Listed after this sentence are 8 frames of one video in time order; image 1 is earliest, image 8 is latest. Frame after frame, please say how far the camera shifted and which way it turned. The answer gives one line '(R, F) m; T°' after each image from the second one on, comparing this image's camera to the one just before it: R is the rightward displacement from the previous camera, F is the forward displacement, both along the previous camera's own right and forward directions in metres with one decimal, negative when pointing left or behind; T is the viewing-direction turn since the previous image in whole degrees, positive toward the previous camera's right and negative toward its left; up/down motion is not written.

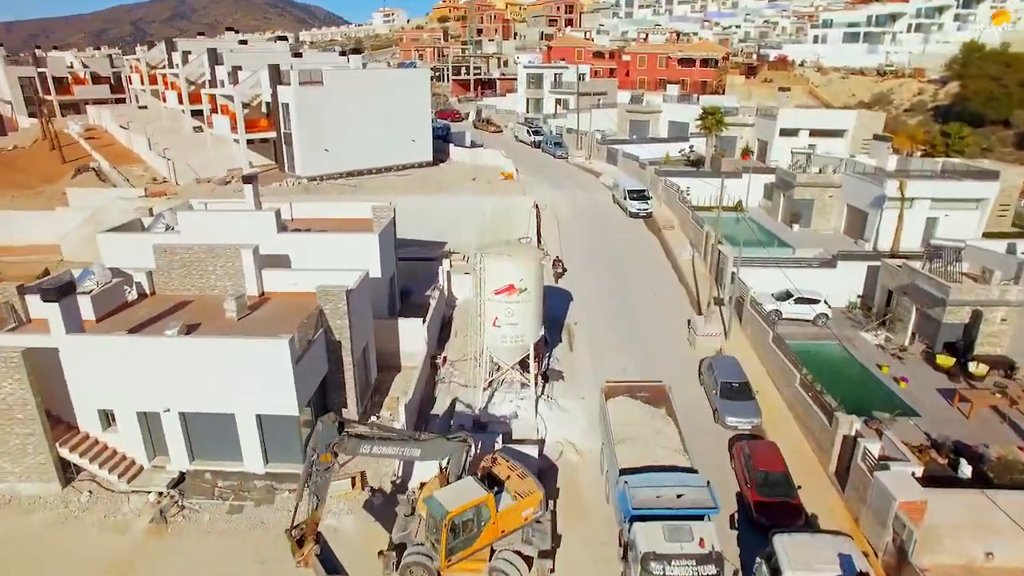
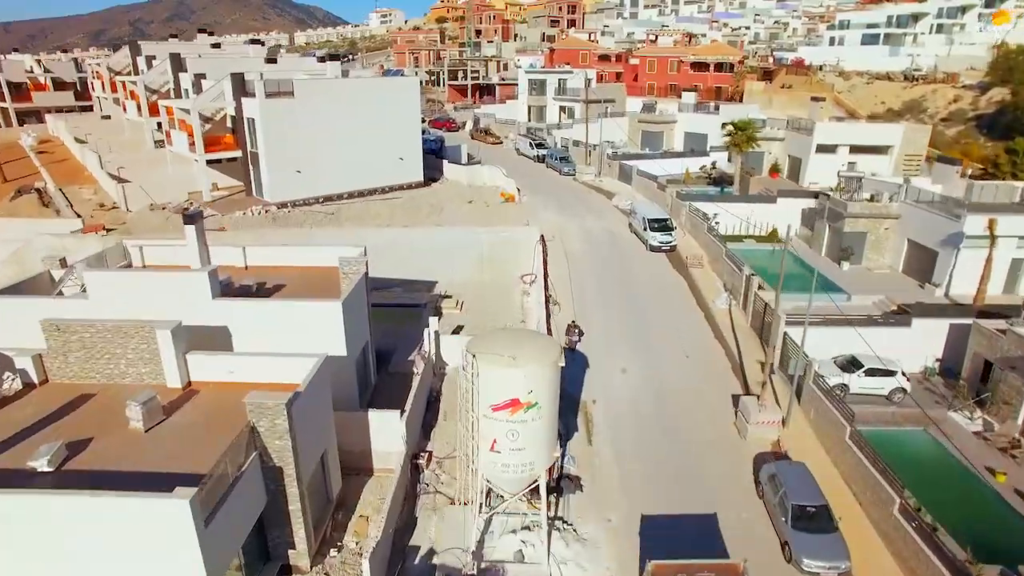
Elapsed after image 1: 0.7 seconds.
(-0.1, +5.1) m; 0°
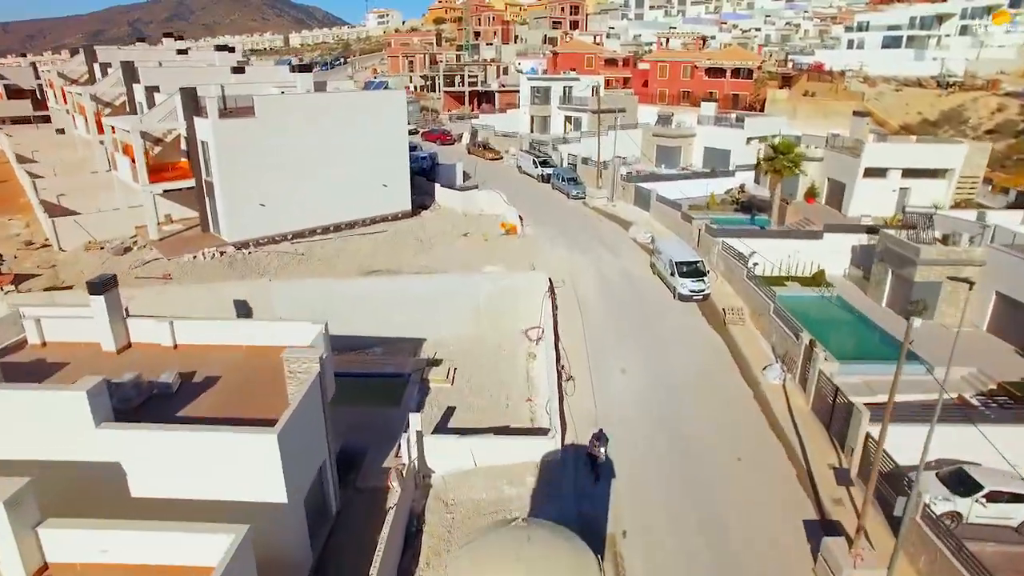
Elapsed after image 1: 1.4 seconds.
(-0.1, +5.1) m; 0°
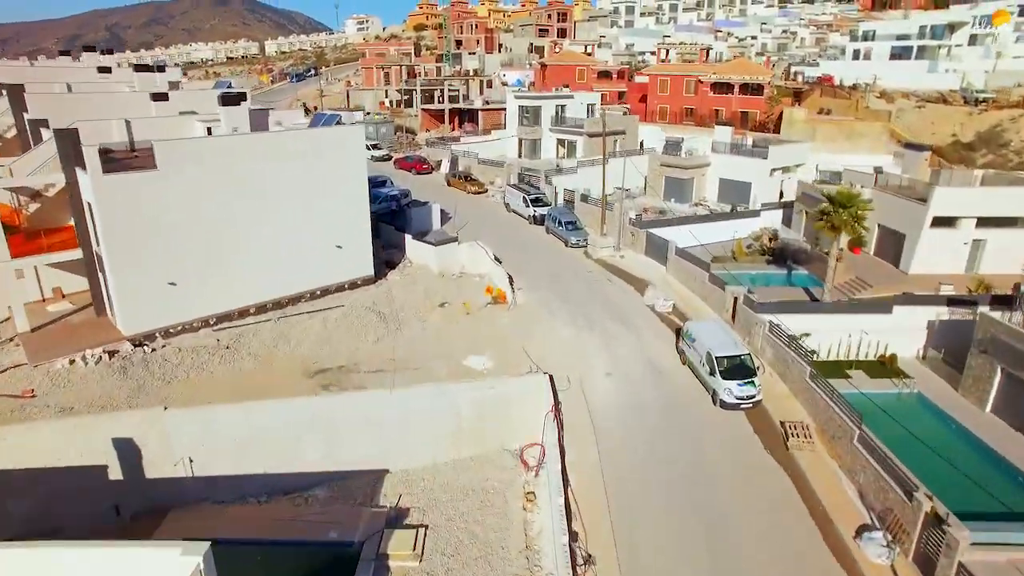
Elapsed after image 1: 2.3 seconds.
(-0.1, +6.7) m; +1°
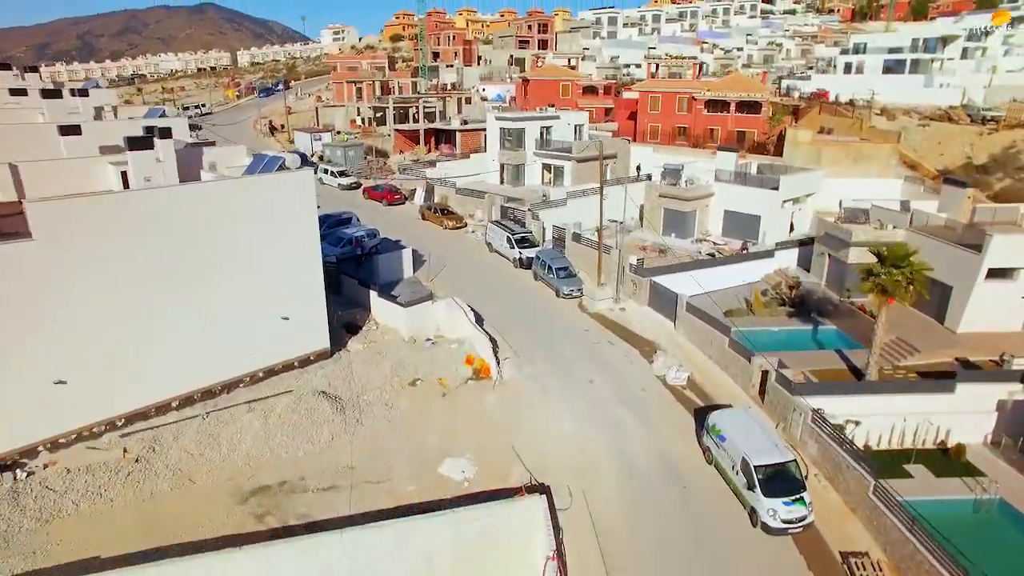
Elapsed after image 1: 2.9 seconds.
(-0.1, +4.5) m; +2°
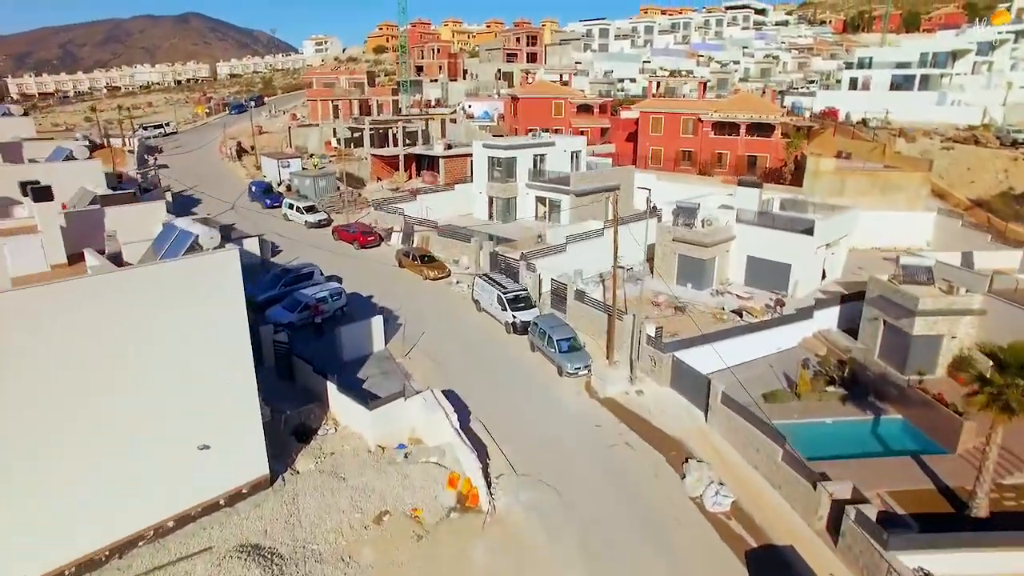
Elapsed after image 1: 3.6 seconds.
(-0.2, +5.2) m; +1°
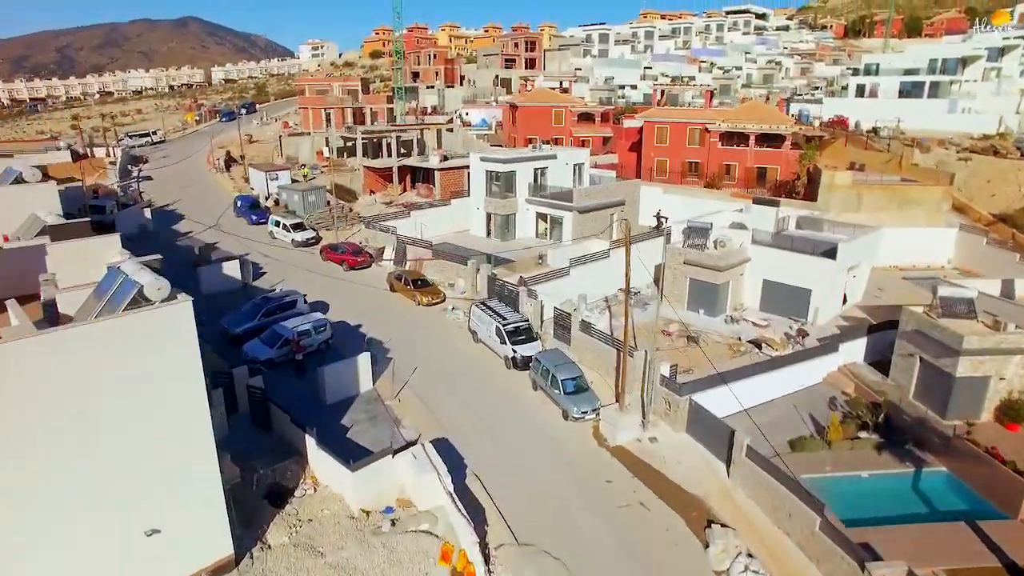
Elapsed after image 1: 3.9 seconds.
(-0.1, +2.2) m; 0°
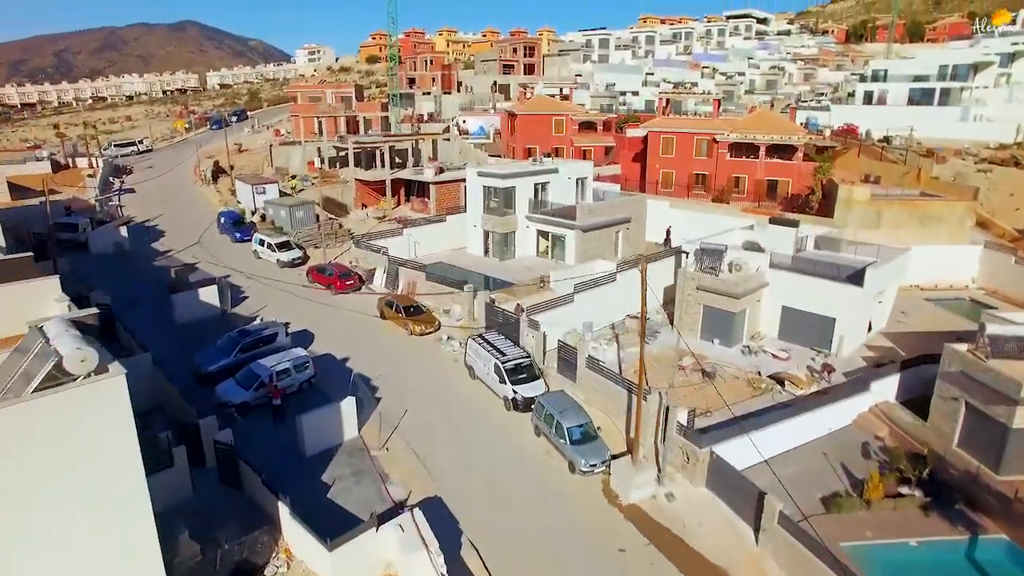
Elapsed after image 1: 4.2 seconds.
(-0.1, +2.3) m; 0°
